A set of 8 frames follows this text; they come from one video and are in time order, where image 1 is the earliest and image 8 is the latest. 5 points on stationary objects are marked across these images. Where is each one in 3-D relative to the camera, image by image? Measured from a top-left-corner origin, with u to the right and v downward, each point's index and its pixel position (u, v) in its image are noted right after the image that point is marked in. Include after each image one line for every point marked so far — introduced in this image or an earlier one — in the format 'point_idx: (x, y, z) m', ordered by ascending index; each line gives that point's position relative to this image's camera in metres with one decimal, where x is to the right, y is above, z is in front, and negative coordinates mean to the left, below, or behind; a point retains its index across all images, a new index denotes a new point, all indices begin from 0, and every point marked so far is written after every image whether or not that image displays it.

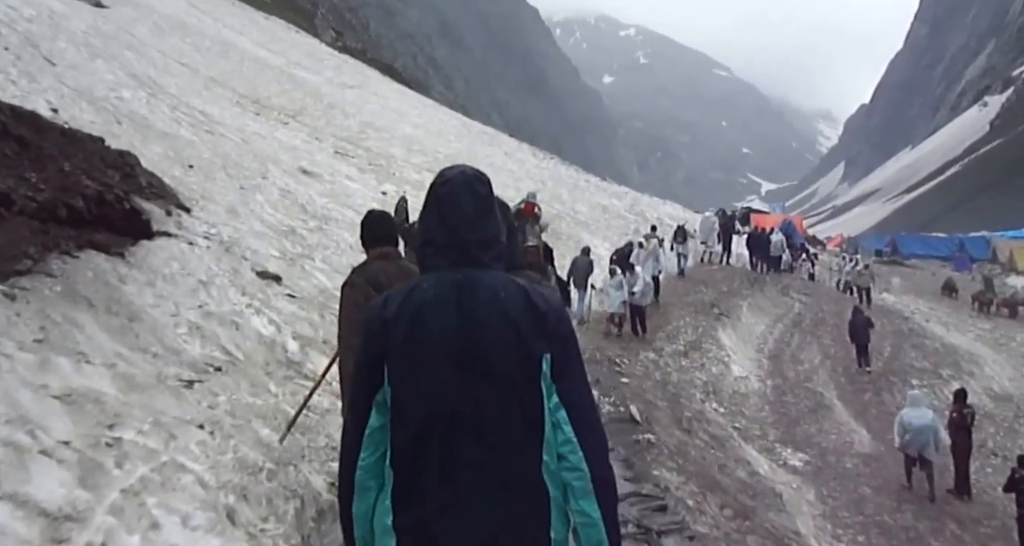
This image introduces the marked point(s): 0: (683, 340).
0: (+3.8, -1.5, +18.7) m
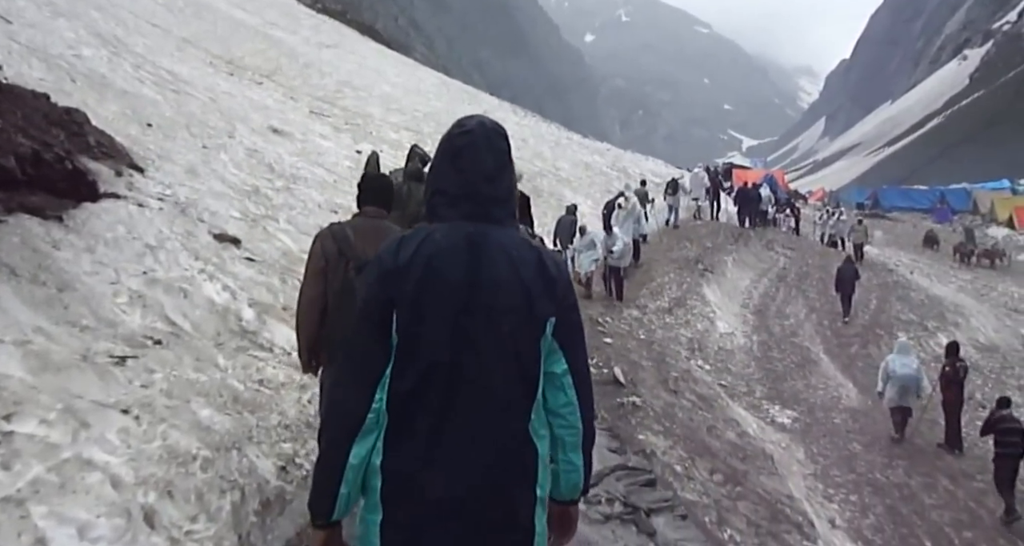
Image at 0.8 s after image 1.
0: (+3.4, -0.5, +18.4) m
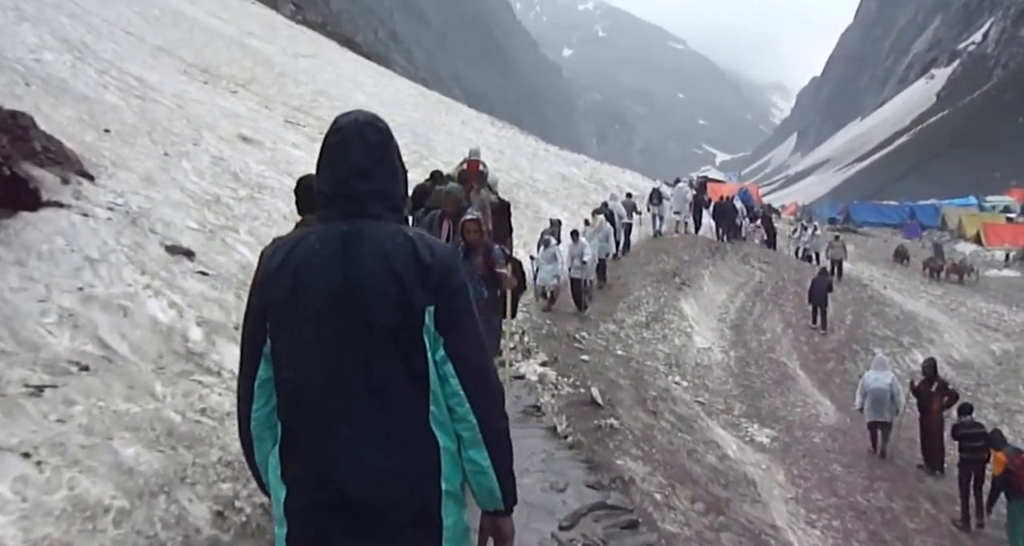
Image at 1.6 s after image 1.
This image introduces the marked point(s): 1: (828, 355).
0: (+2.9, -0.8, +18.1) m
1: (+7.2, -1.9, +19.2) m
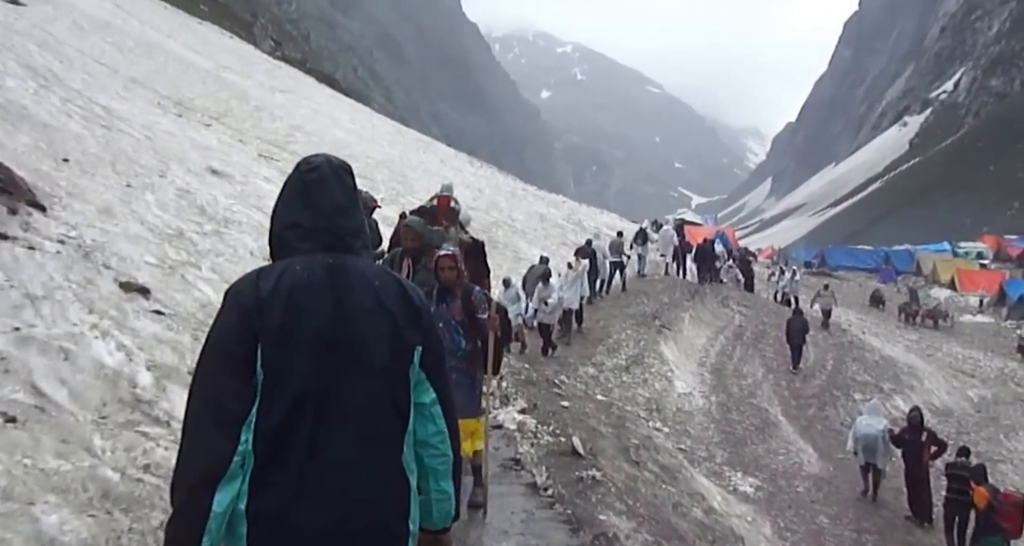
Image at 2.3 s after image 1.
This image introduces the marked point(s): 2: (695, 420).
0: (+2.4, -1.7, +17.7) m
1: (+6.7, -2.9, +18.9) m
2: (+3.4, -2.7, +15.6) m
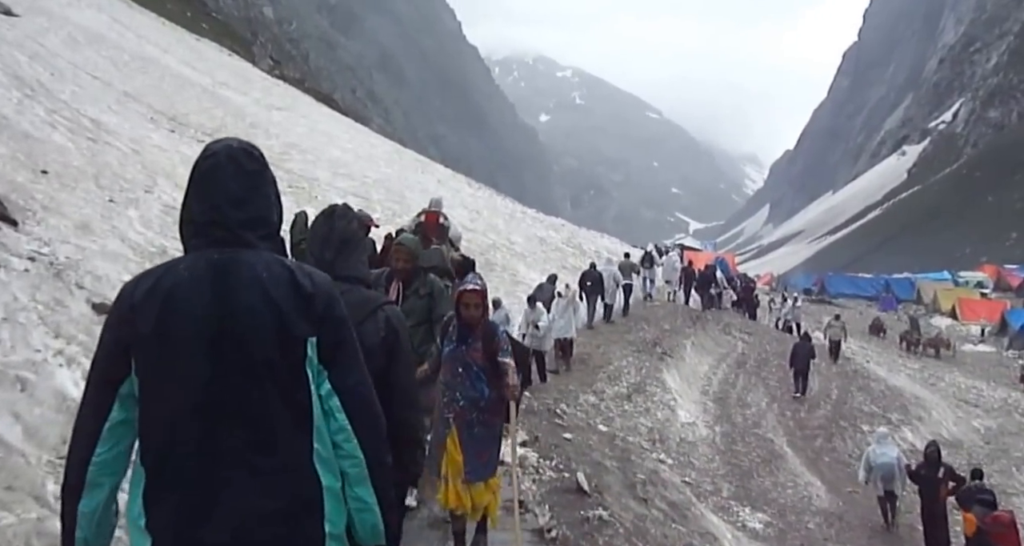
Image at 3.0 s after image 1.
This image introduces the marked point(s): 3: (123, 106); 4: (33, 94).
0: (+2.3, -2.2, +17.2) m
1: (+6.6, -3.5, +18.4) m
2: (+3.4, -3.2, +15.0) m
3: (-9.2, +3.9, +19.8) m
4: (-9.1, +3.4, +16.0) m
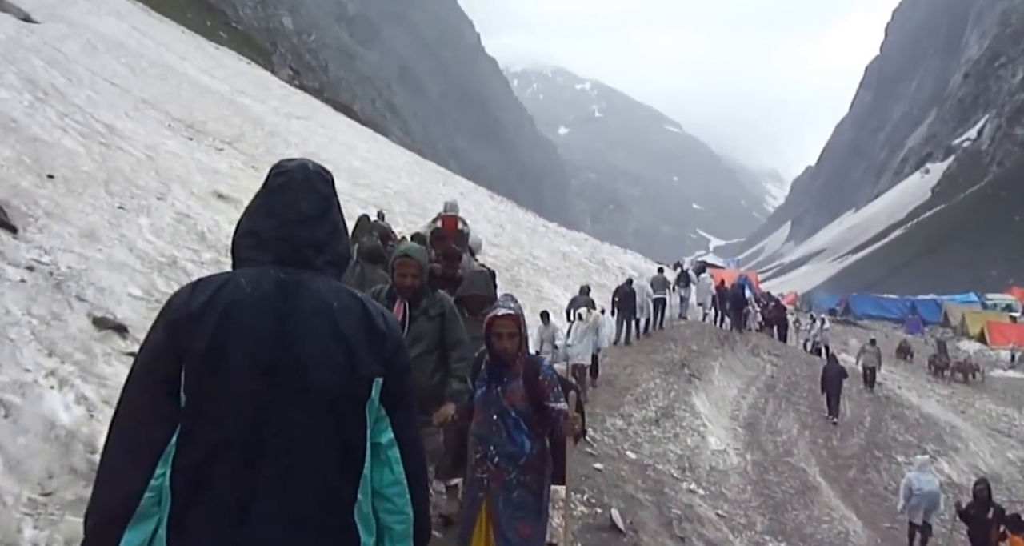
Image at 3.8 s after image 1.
0: (+2.8, -2.6, +16.5) m
1: (+7.1, -4.0, +17.6) m
2: (+3.8, -3.5, +14.3) m
3: (-8.5, +3.7, +19.4) m
4: (-8.6, +3.2, +15.6) m
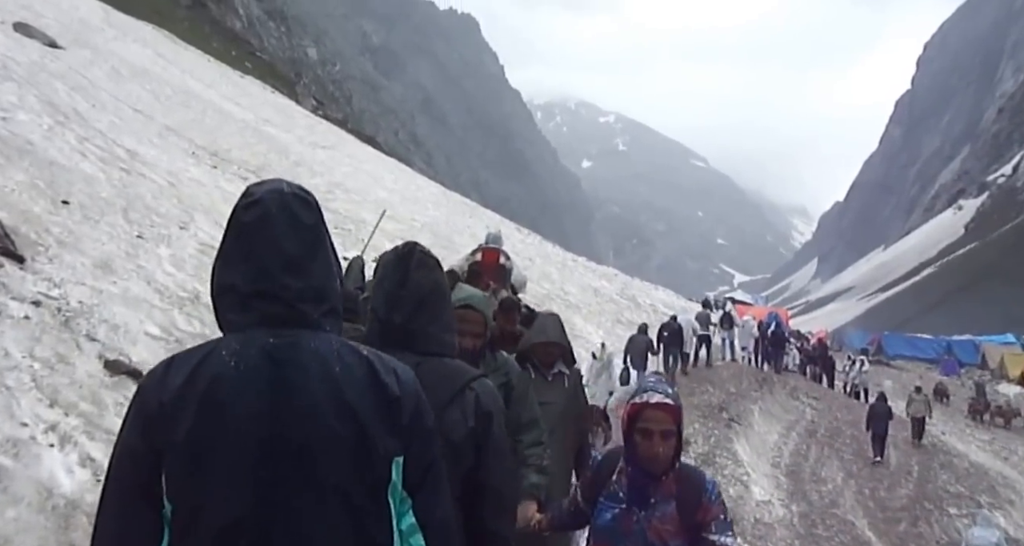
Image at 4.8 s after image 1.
0: (+3.4, -3.3, +15.7) m
1: (+7.7, -4.8, +16.6) m
2: (+4.3, -4.2, +13.4) m
3: (-7.8, +3.0, +19.1) m
4: (-7.9, +2.7, +15.3) m
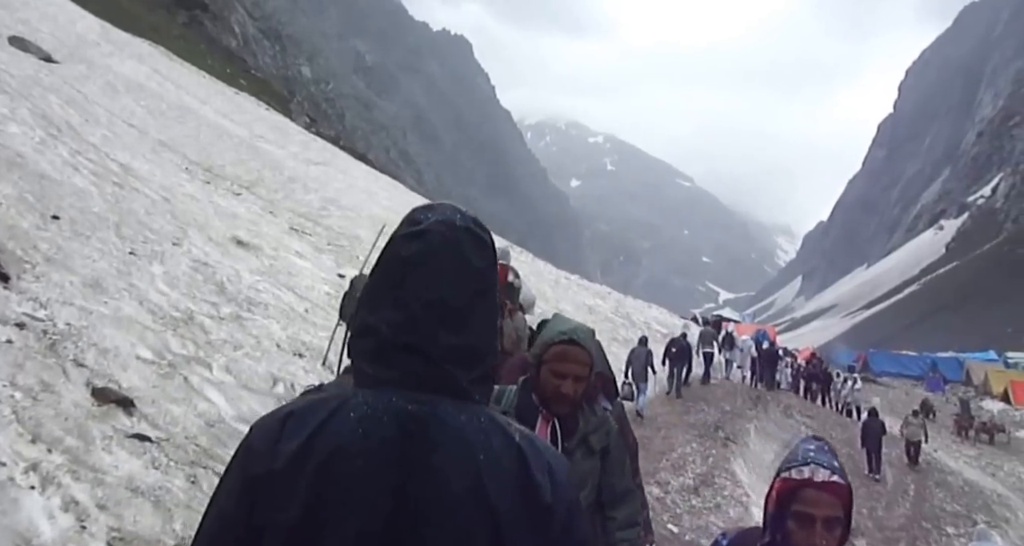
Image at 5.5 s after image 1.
0: (+3.3, -3.6, +15.4) m
1: (+7.6, -5.1, +16.4) m
2: (+4.2, -4.5, +13.2) m
3: (-7.9, +2.6, +18.8) m
4: (-8.0, +2.4, +14.9) m
